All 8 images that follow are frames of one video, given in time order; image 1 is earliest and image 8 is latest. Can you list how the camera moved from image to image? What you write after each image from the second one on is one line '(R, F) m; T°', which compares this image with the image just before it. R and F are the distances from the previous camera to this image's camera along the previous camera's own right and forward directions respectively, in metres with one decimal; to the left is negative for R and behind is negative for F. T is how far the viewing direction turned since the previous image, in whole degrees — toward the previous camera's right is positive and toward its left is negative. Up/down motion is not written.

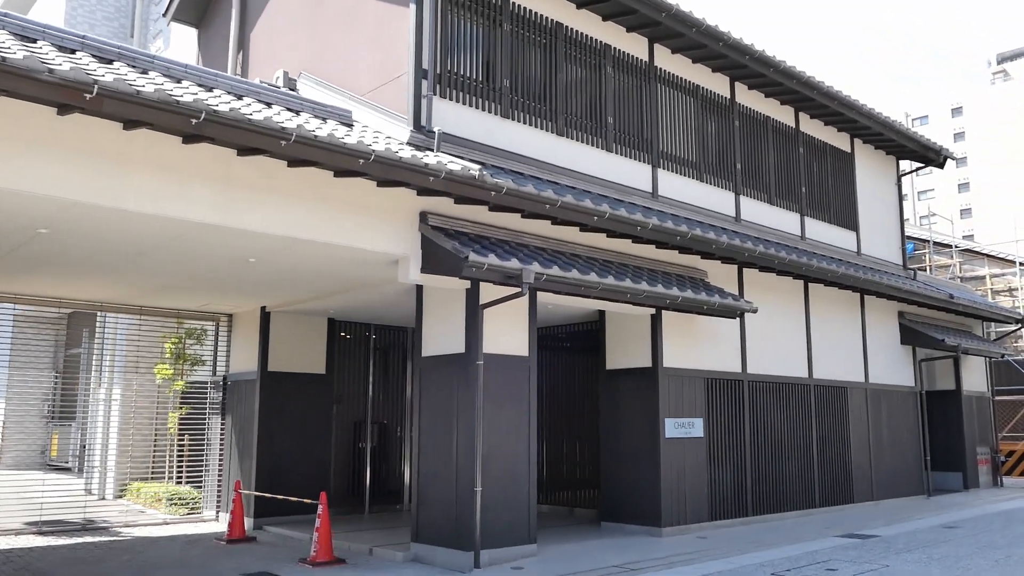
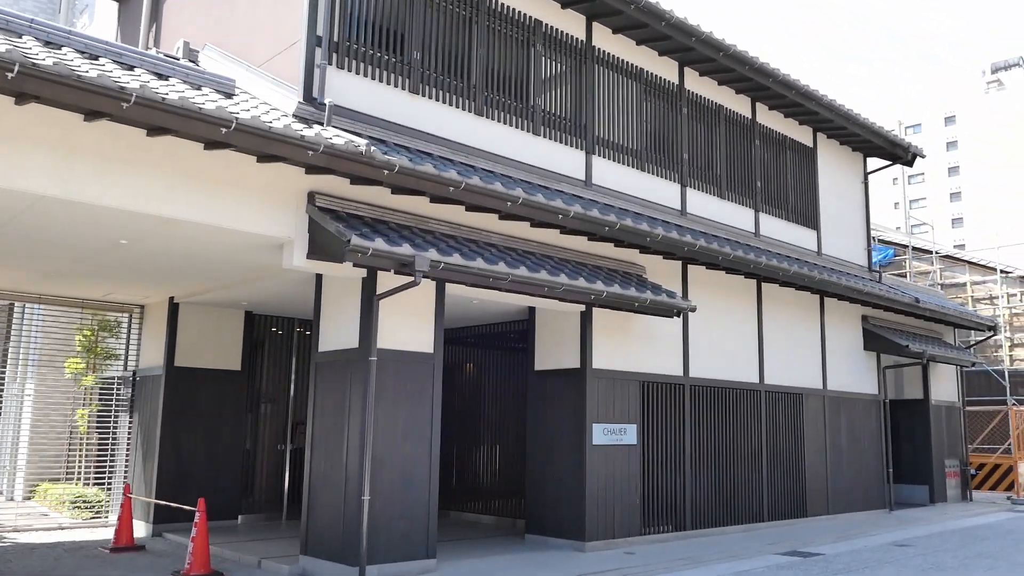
(+0.9, +0.8) m; 0°
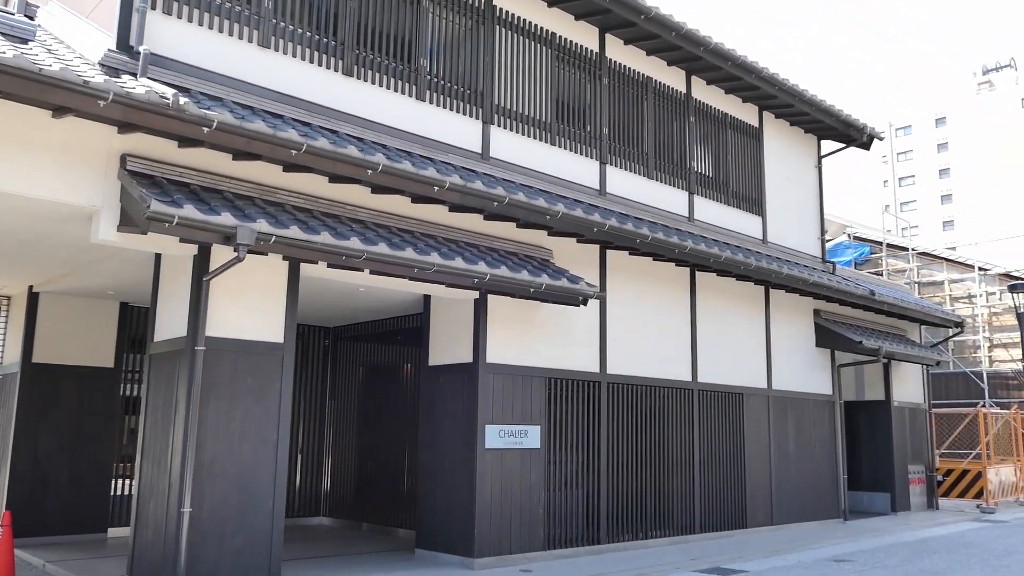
(+1.2, +1.1) m; 0°
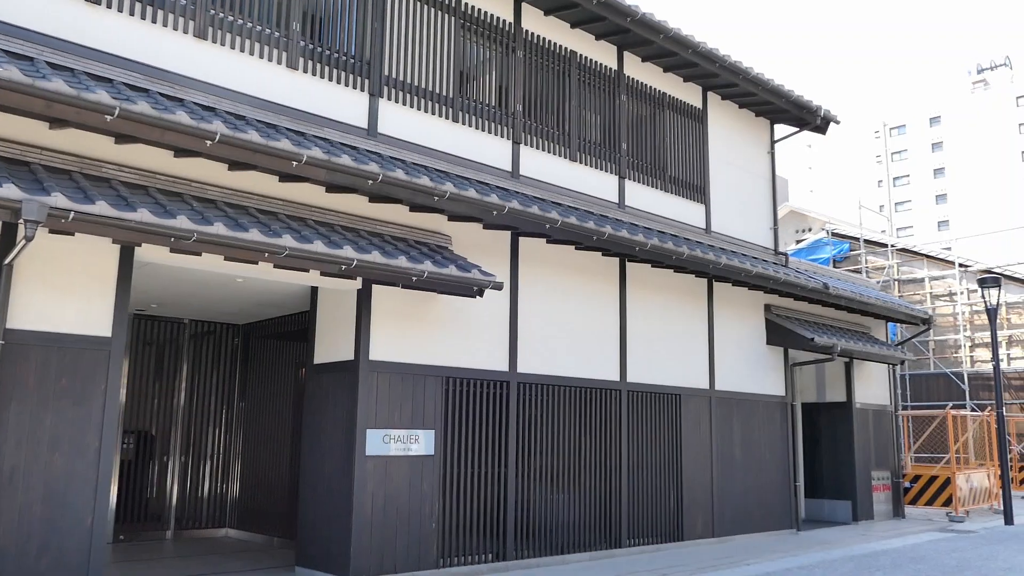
(+1.1, +0.9) m; 0°
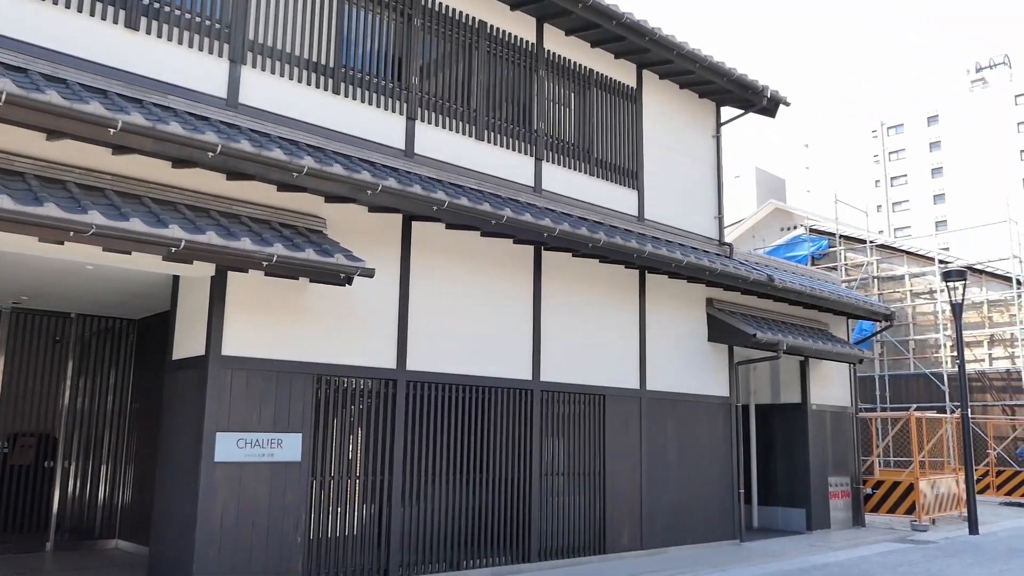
(+1.1, +0.9) m; 0°
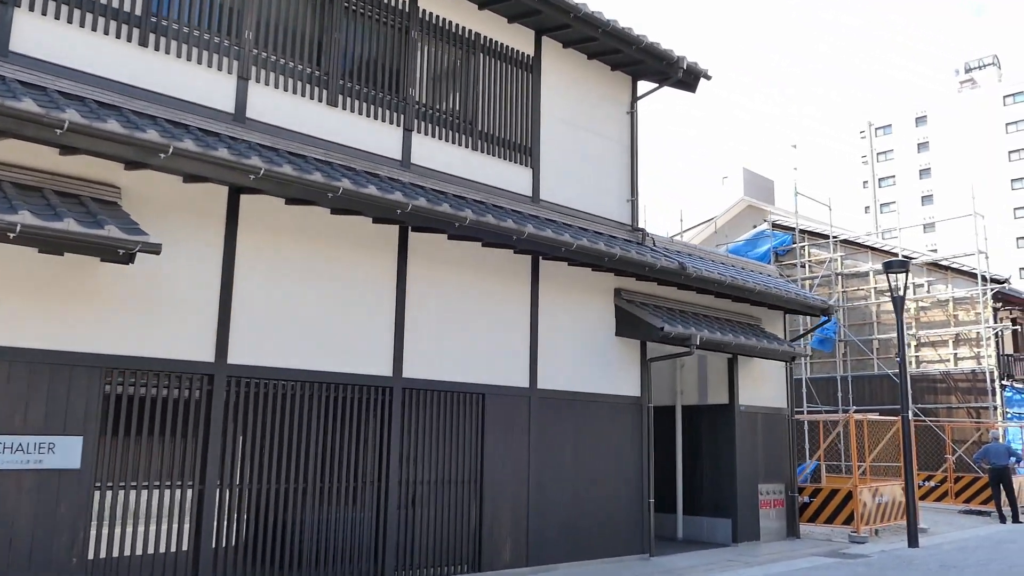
(+1.4, +1.1) m; 0°
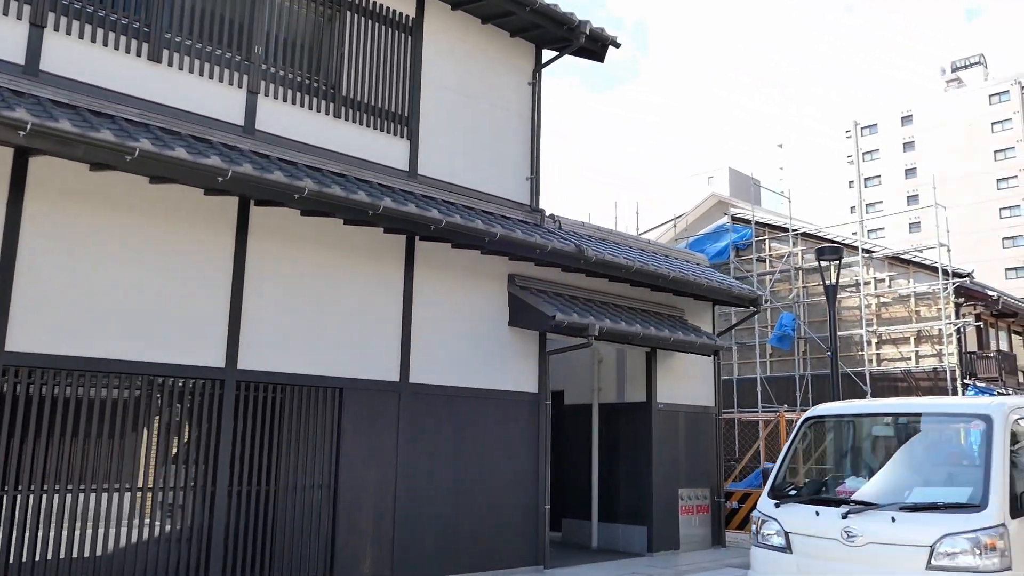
(+1.3, +1.0) m; 0°
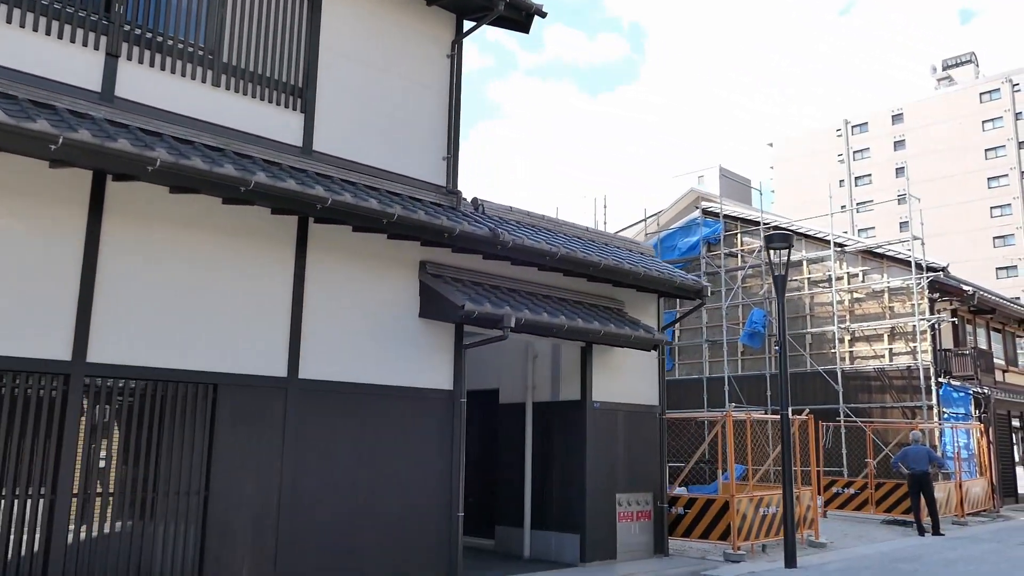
(+0.9, +0.8) m; 0°
